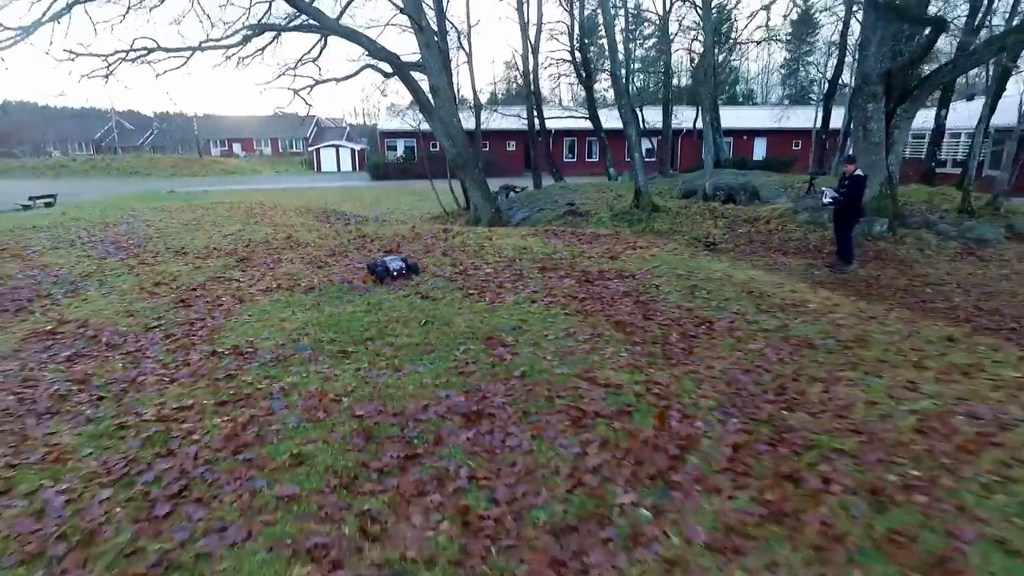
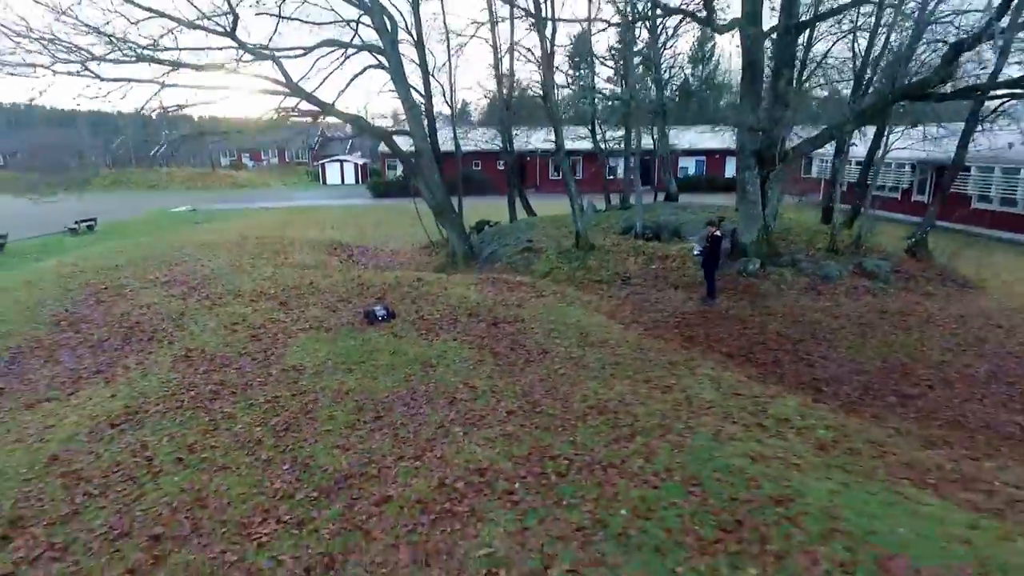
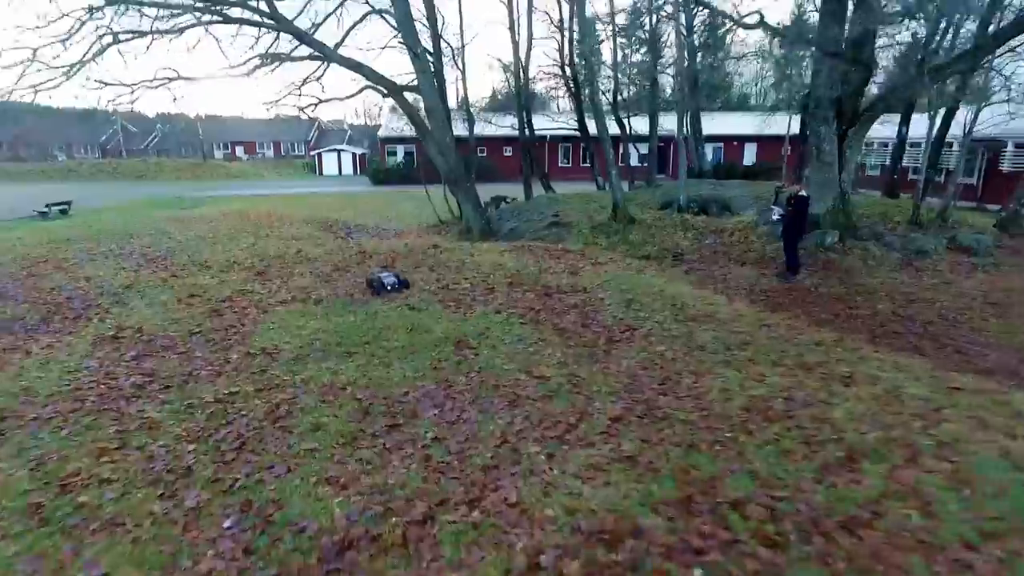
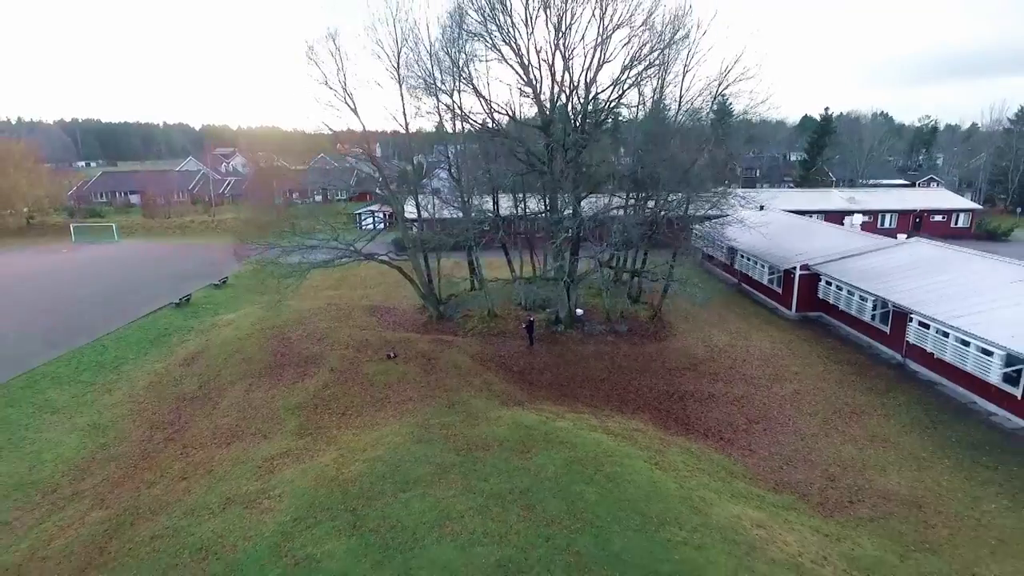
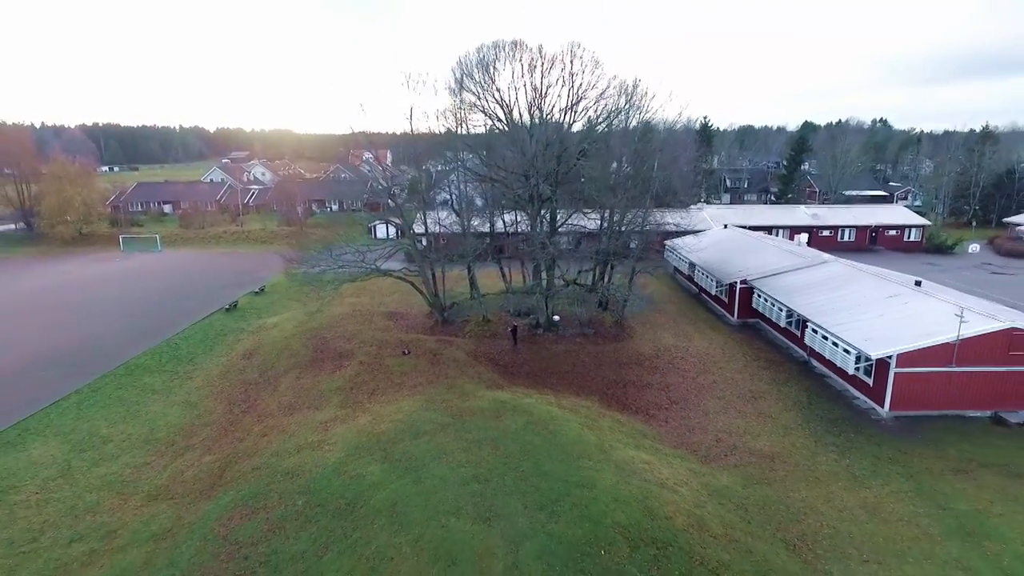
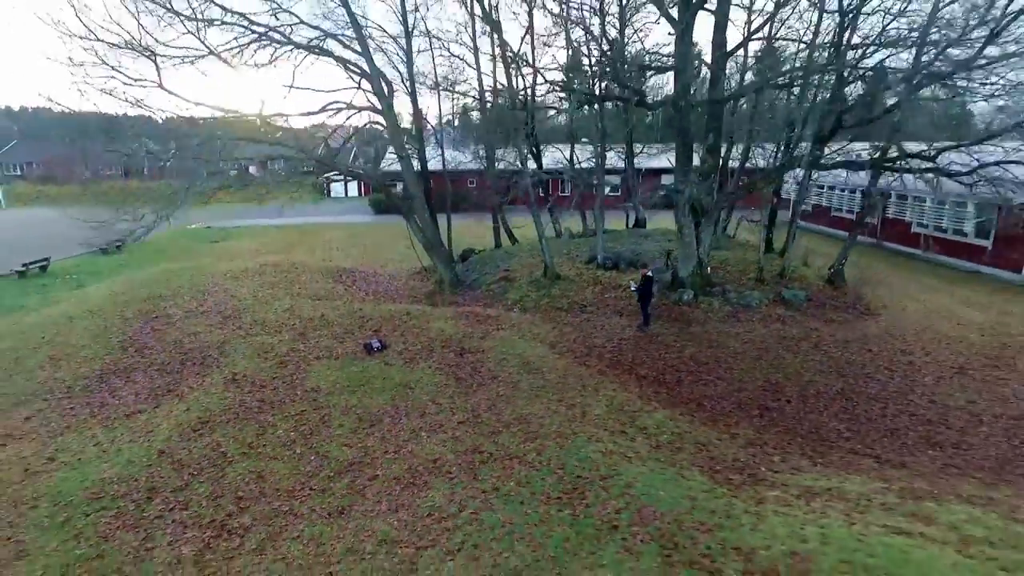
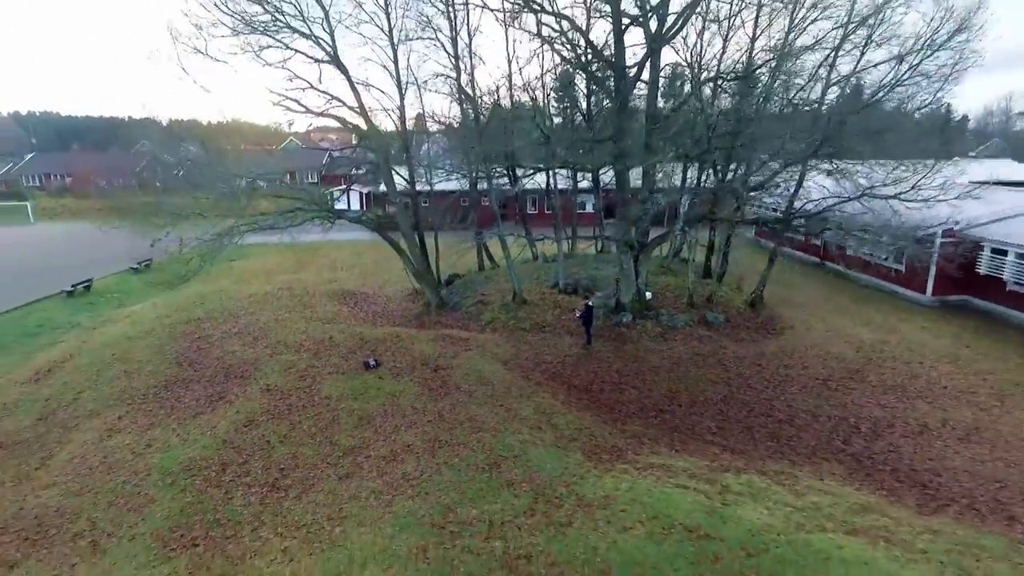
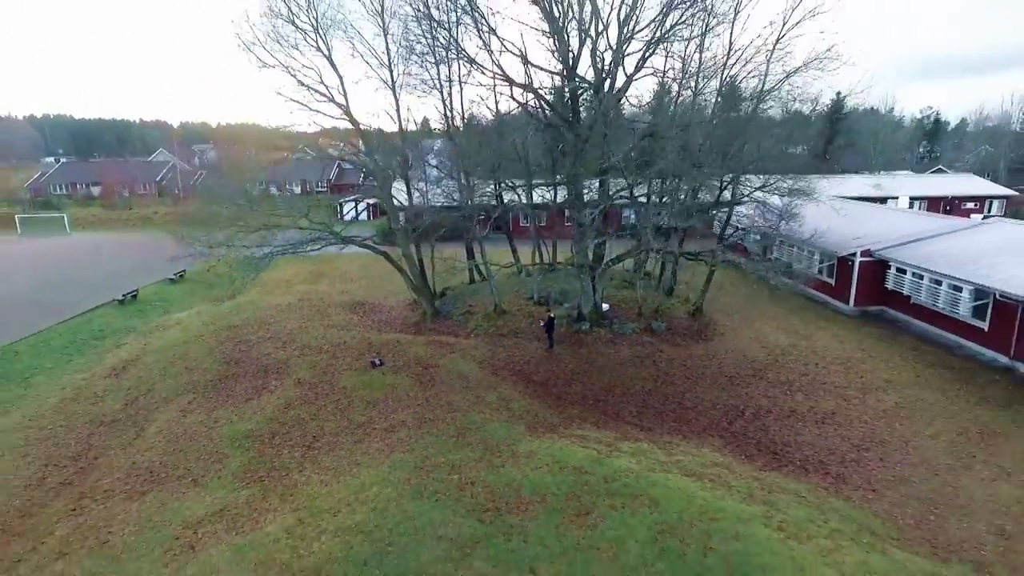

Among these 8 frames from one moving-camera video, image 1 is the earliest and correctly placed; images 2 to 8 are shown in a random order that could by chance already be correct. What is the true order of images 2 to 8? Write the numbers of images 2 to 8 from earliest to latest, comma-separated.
3, 2, 6, 7, 8, 4, 5
